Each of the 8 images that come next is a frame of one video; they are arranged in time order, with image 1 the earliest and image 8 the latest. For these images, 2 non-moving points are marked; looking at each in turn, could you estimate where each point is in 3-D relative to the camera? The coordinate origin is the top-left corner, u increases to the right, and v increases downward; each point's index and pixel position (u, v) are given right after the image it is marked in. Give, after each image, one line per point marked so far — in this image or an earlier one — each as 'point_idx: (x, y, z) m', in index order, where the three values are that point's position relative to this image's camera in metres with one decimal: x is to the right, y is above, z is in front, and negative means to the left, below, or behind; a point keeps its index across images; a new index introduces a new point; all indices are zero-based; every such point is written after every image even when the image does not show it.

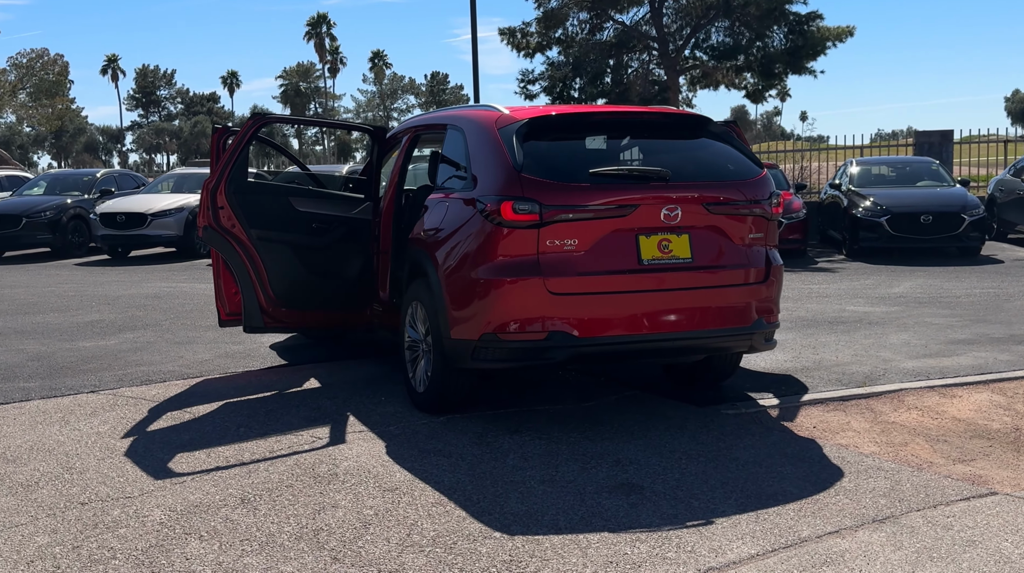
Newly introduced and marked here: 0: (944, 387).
0: (+2.7, -0.6, +6.3) m
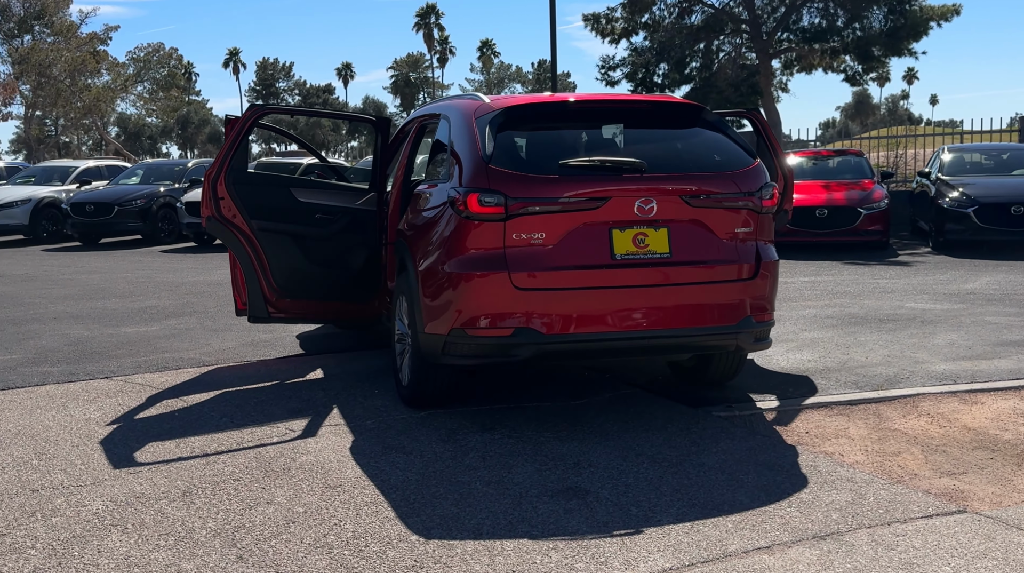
0: (+2.7, -0.6, +5.9) m
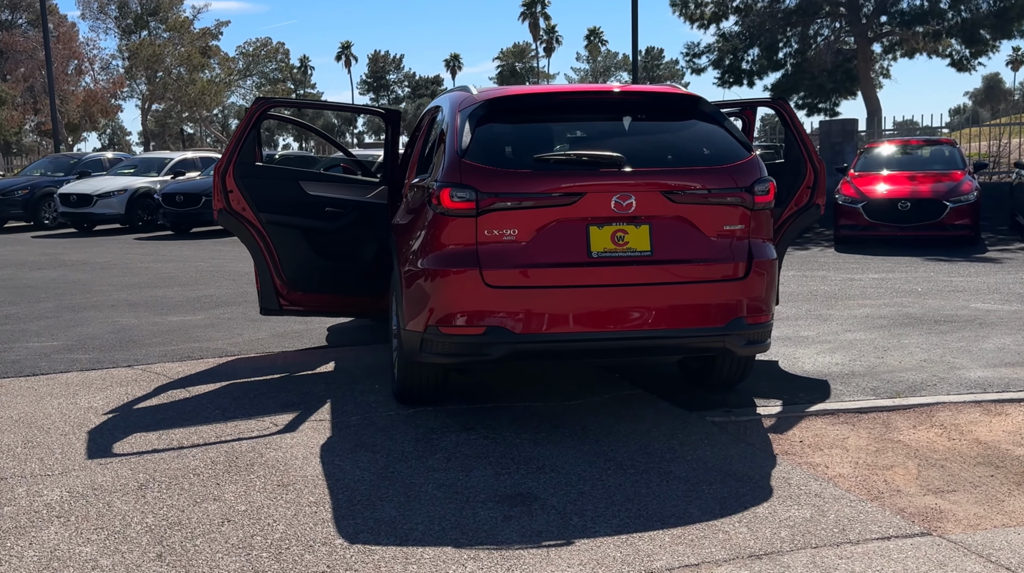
0: (+2.6, -0.6, +5.5) m
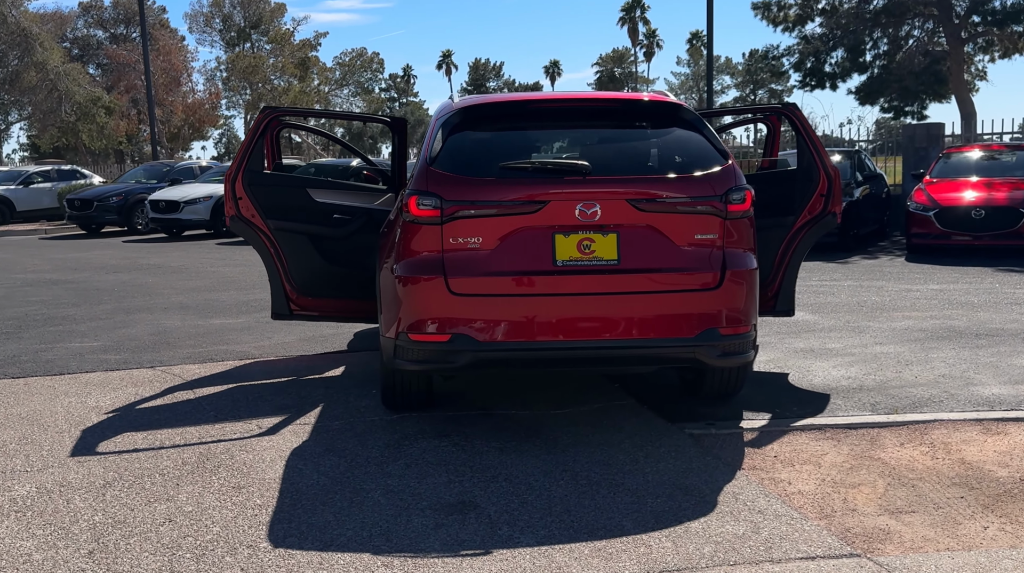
0: (+2.5, -0.7, +5.2) m
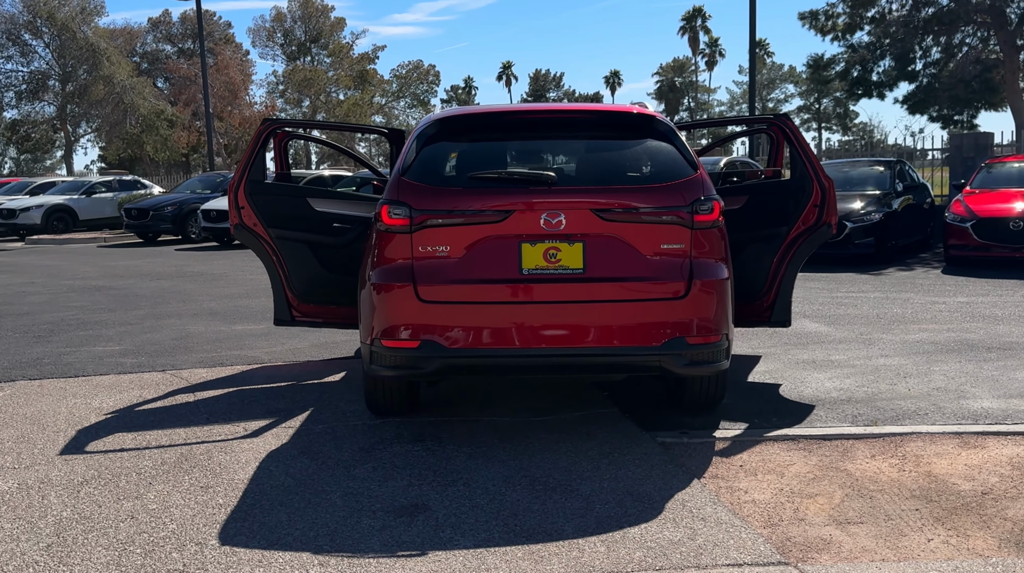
0: (+2.4, -0.8, +5.1) m
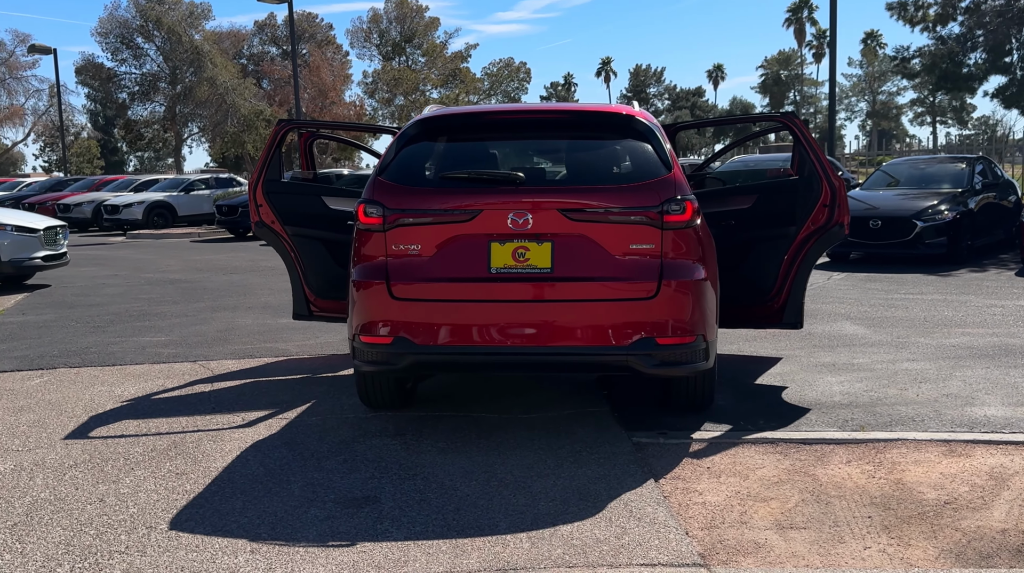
0: (+2.3, -0.8, +5.0) m
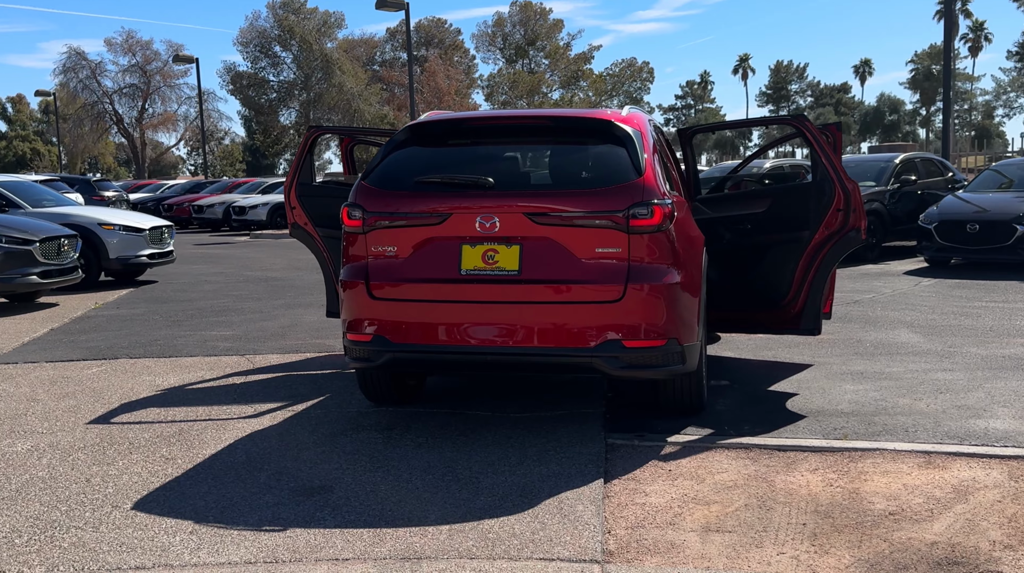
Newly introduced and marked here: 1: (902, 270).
0: (+2.1, -0.8, +4.8) m
1: (+6.0, +0.3, +15.4) m
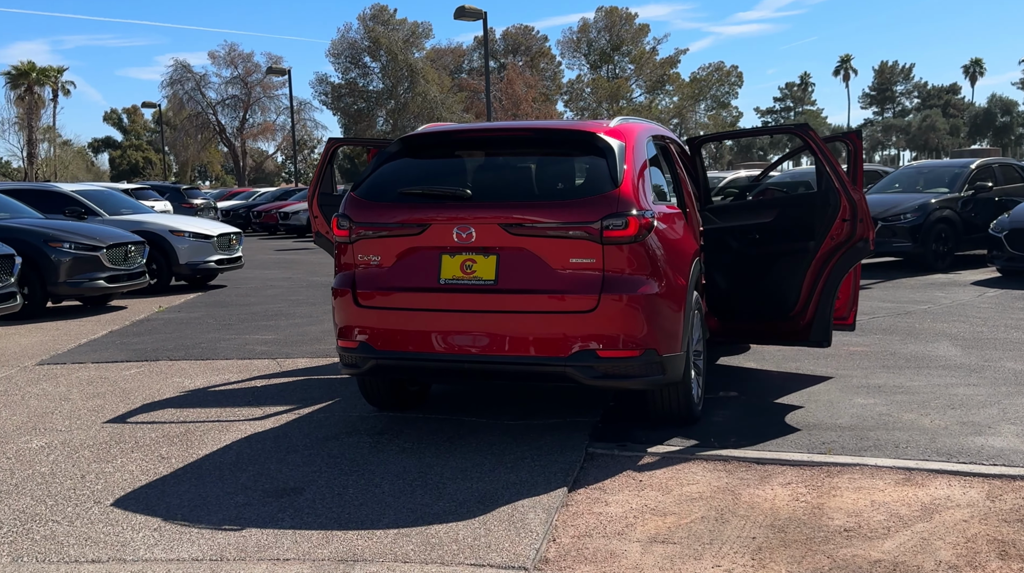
0: (+2.0, -0.9, +4.7) m
1: (+6.9, +0.1, +14.9) m
